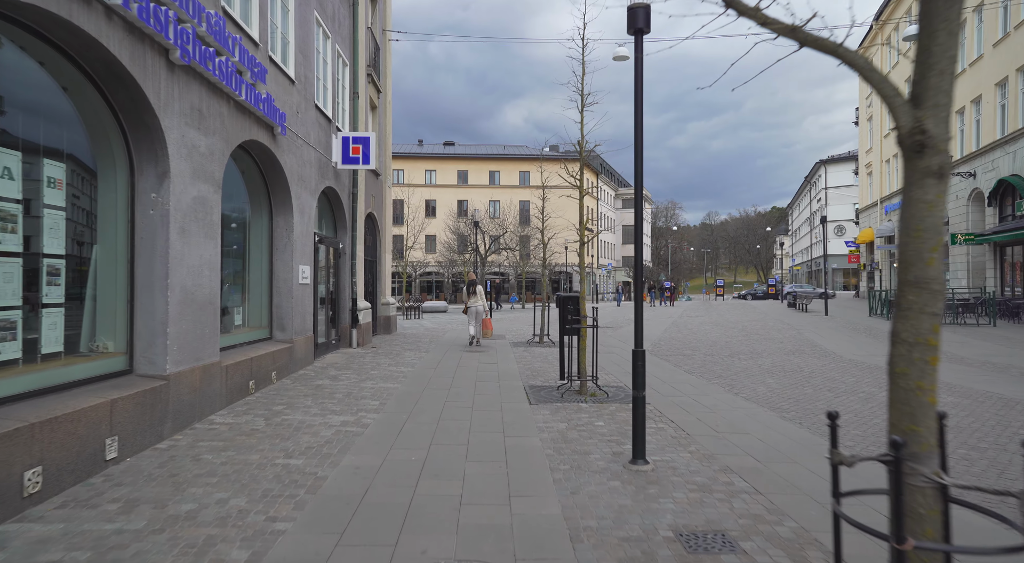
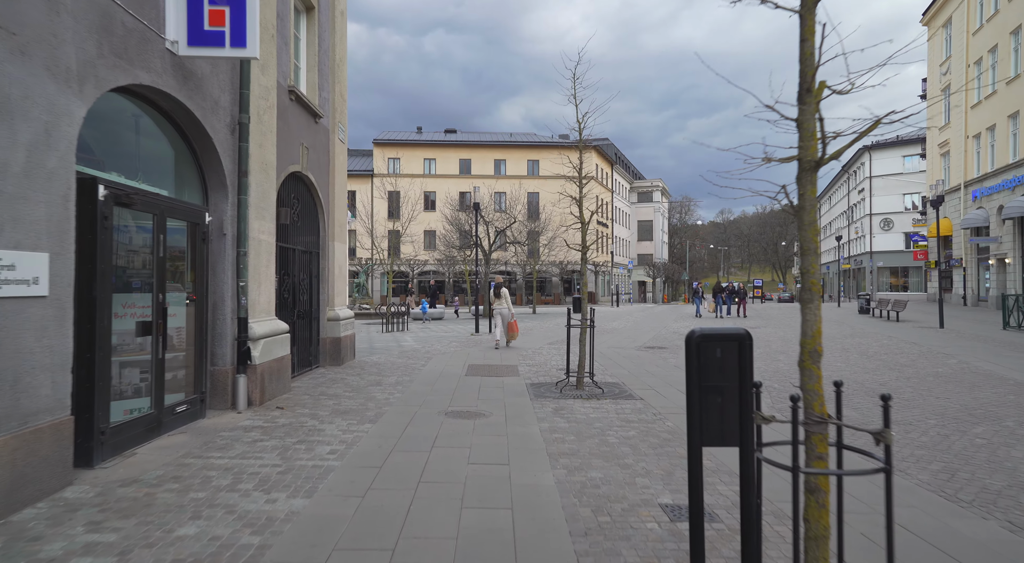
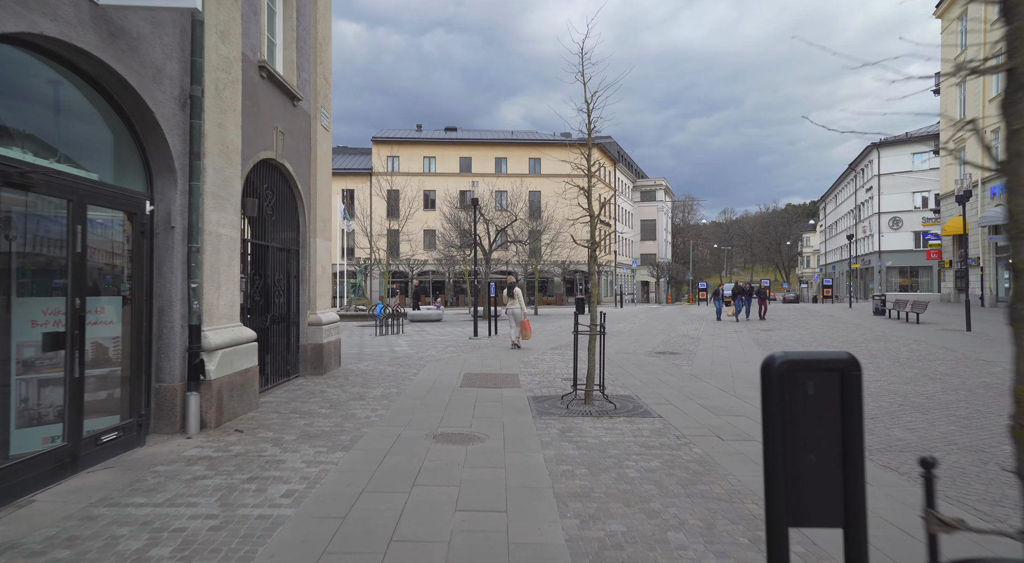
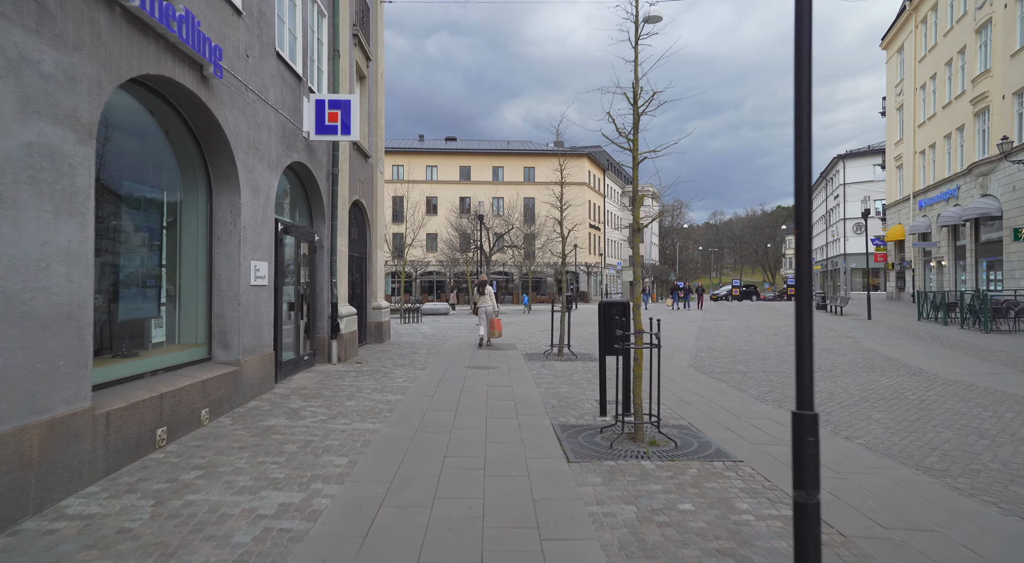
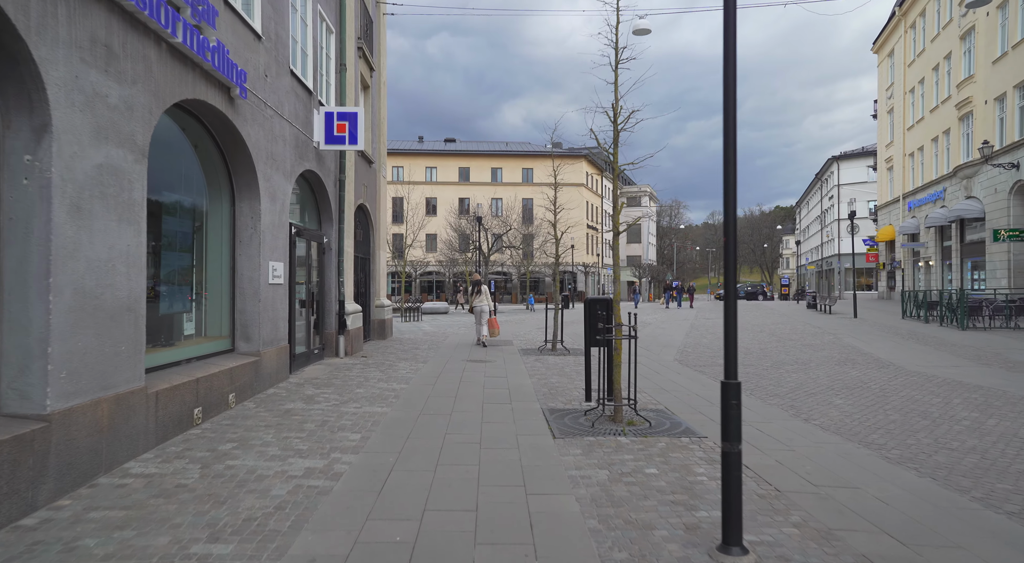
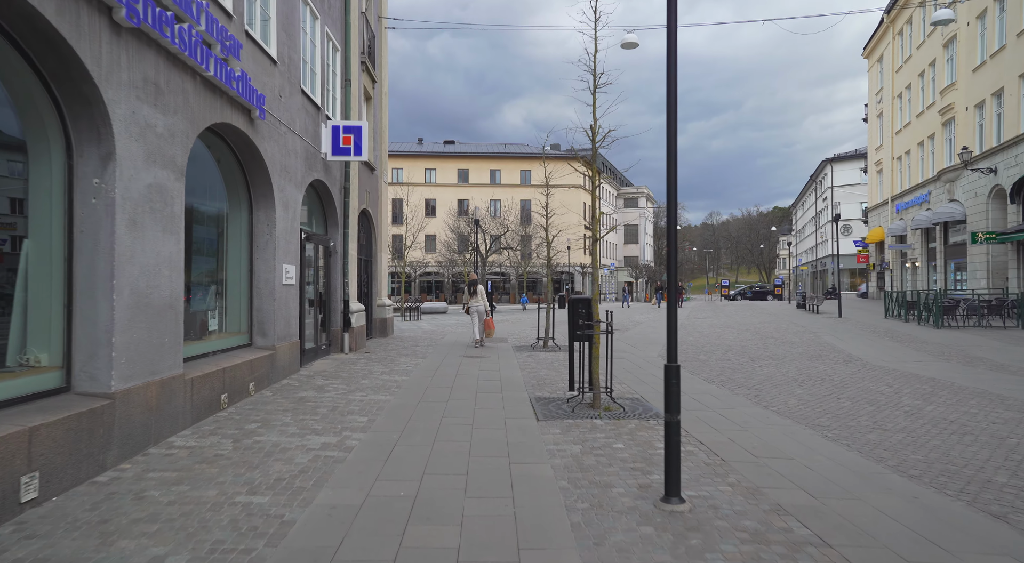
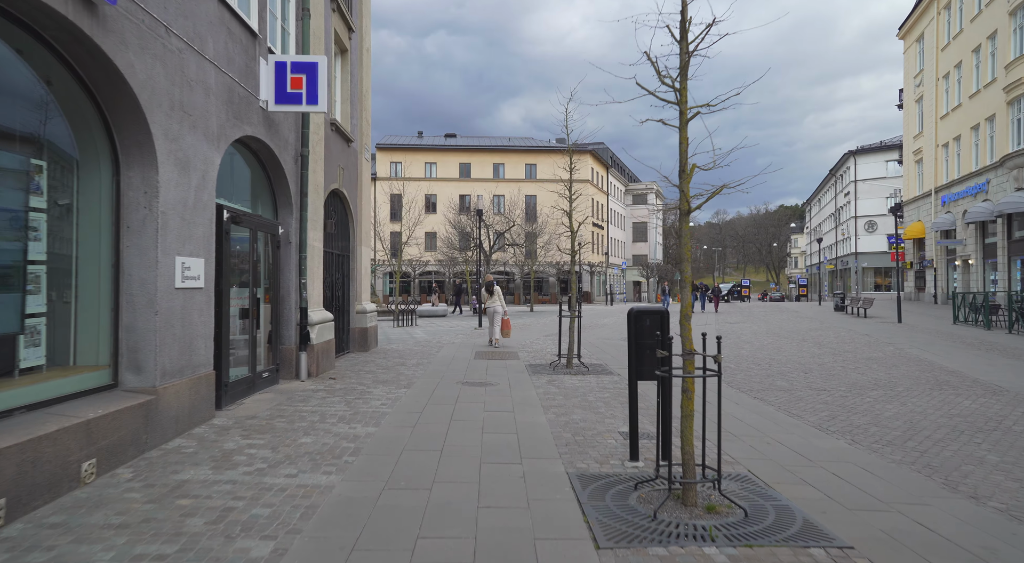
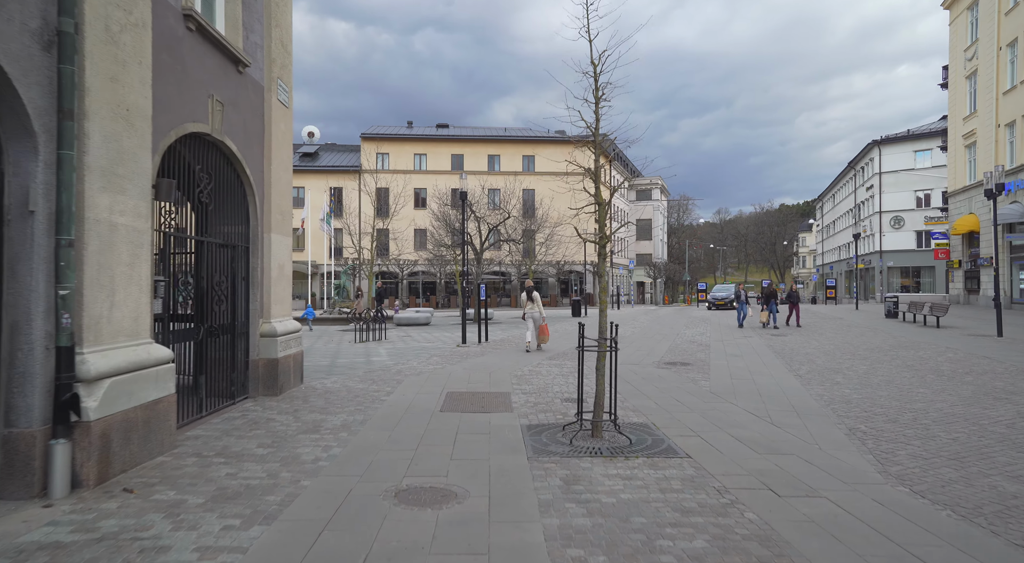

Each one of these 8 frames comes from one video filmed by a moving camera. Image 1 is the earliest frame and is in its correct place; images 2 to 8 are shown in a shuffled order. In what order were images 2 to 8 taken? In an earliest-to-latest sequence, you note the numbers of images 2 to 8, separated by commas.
6, 5, 4, 7, 2, 3, 8
